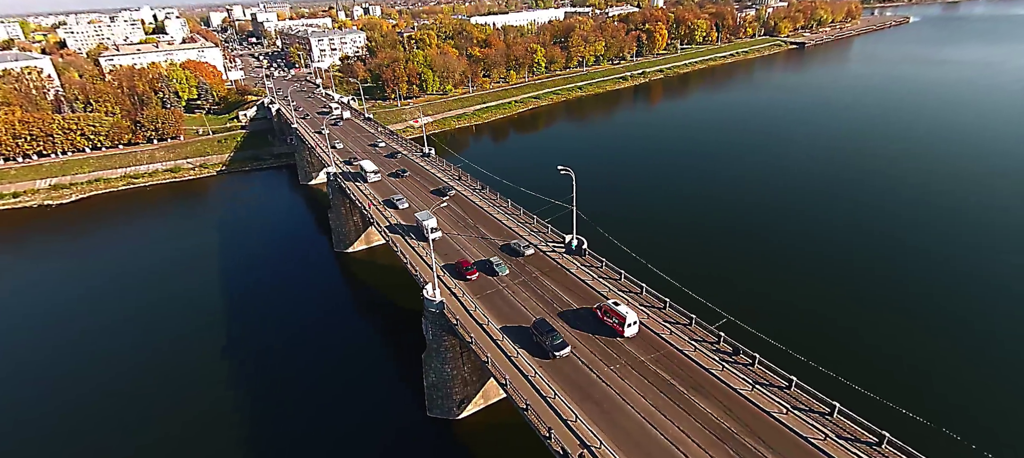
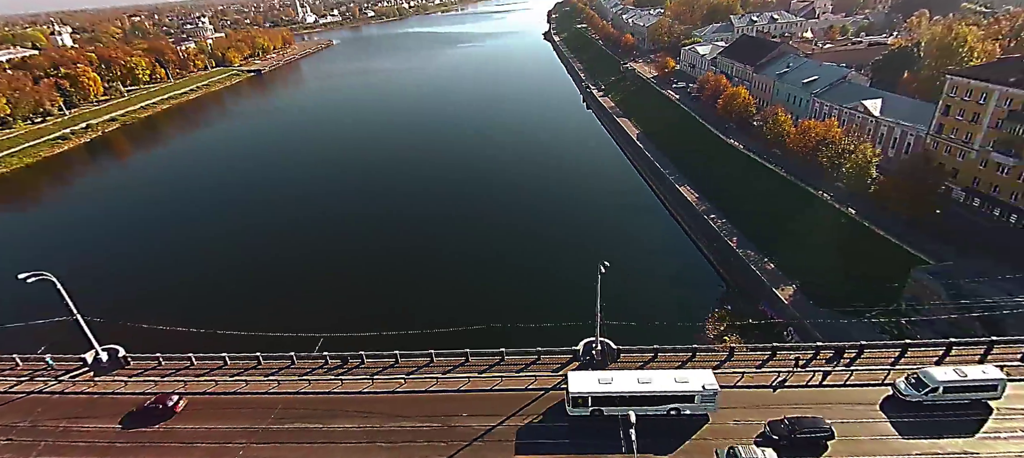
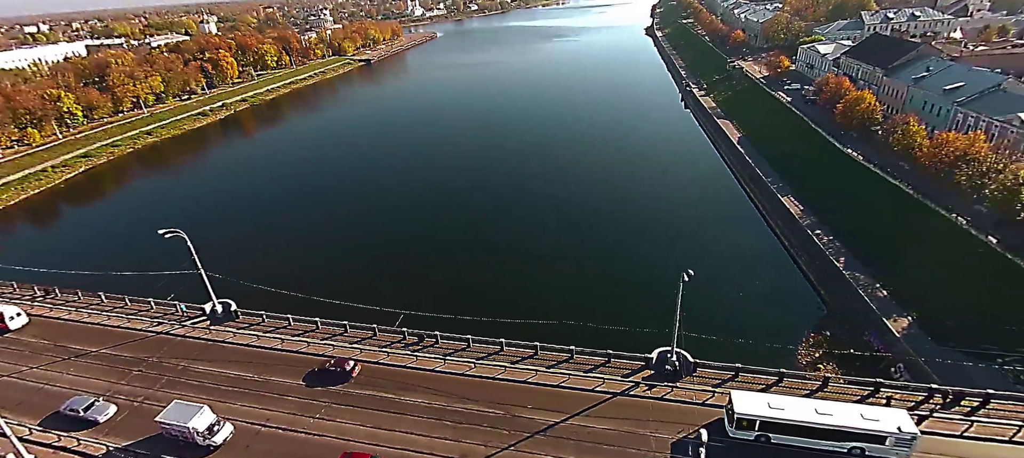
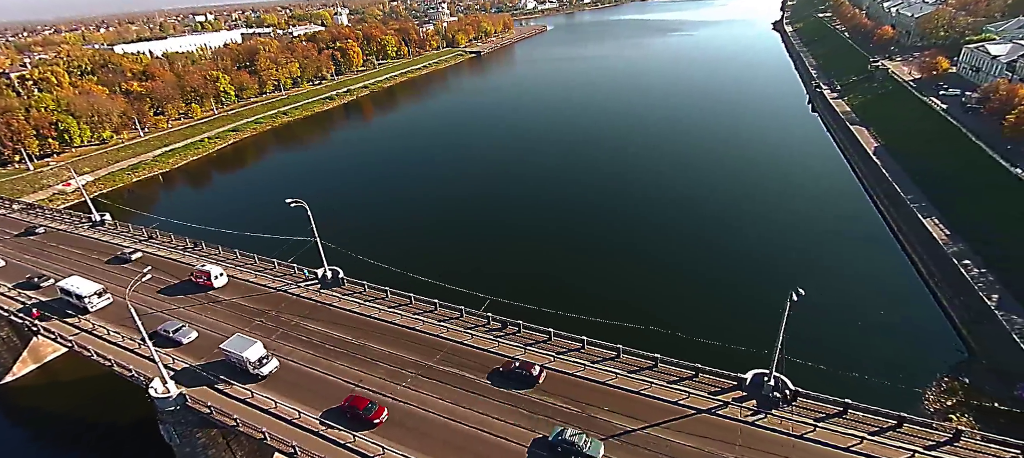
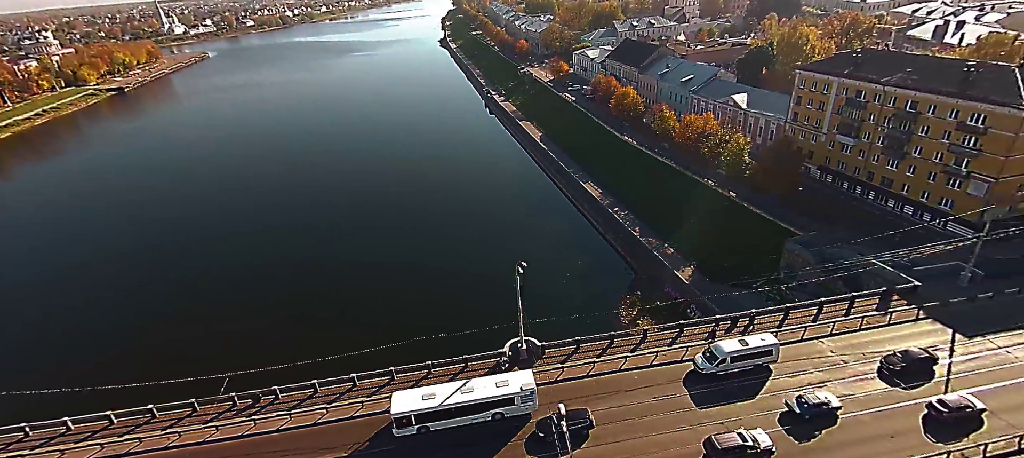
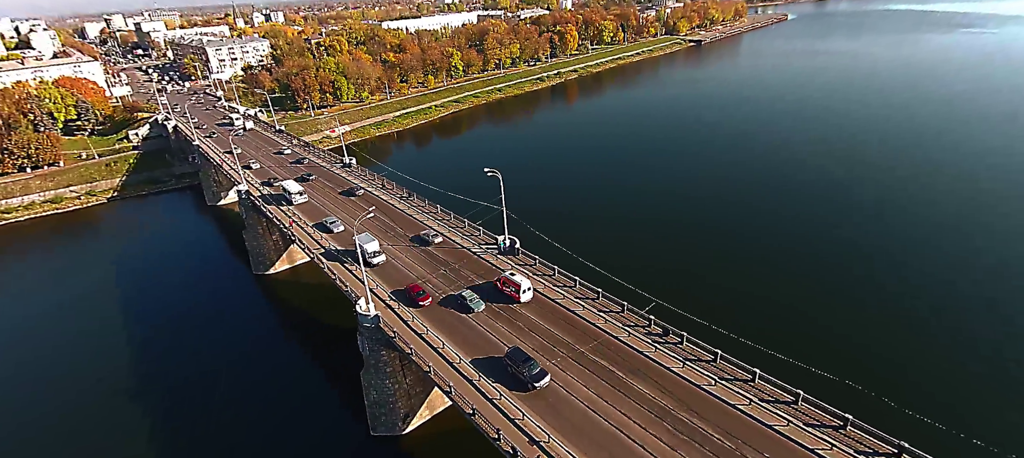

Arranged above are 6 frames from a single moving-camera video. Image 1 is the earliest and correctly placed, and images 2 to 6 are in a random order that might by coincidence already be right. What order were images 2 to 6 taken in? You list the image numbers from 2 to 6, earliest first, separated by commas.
6, 4, 3, 2, 5
